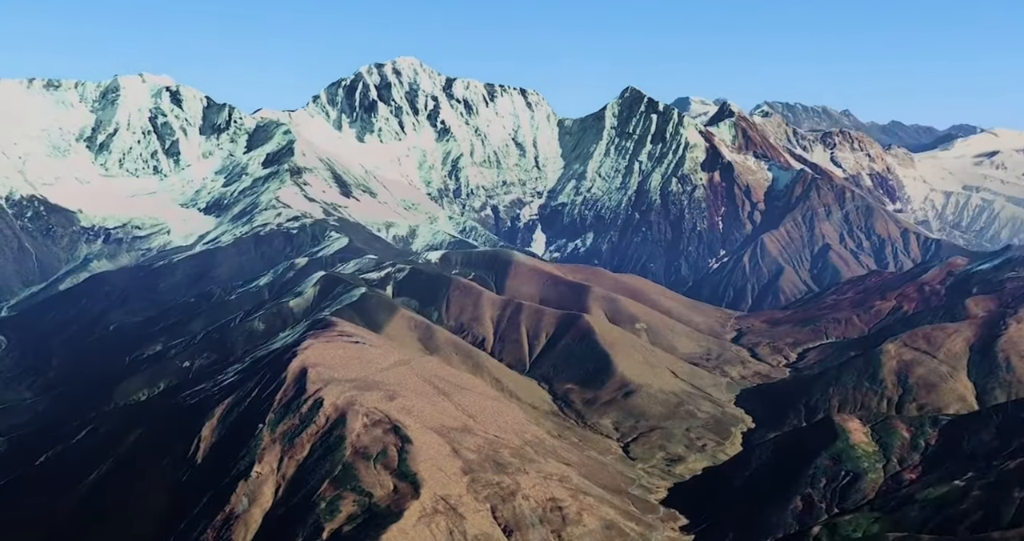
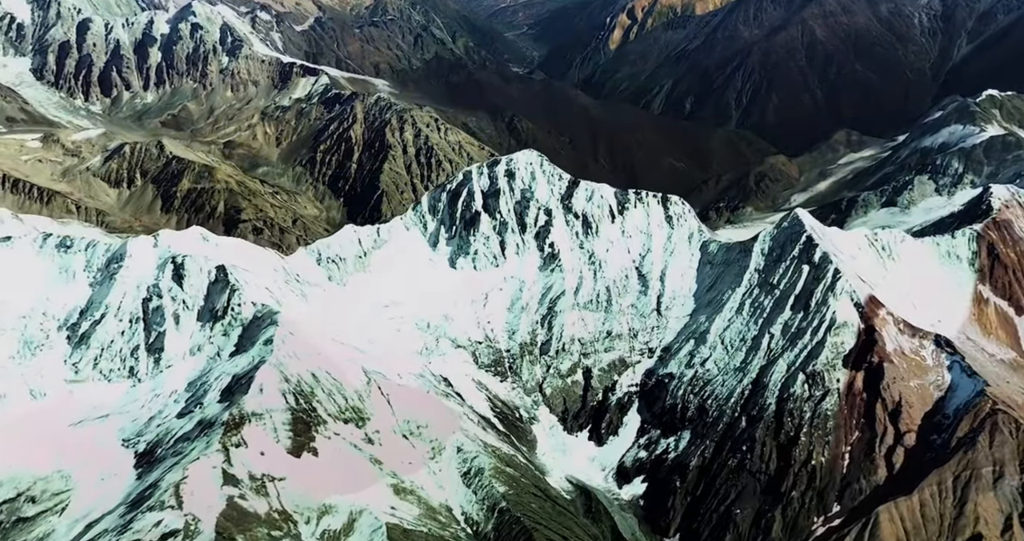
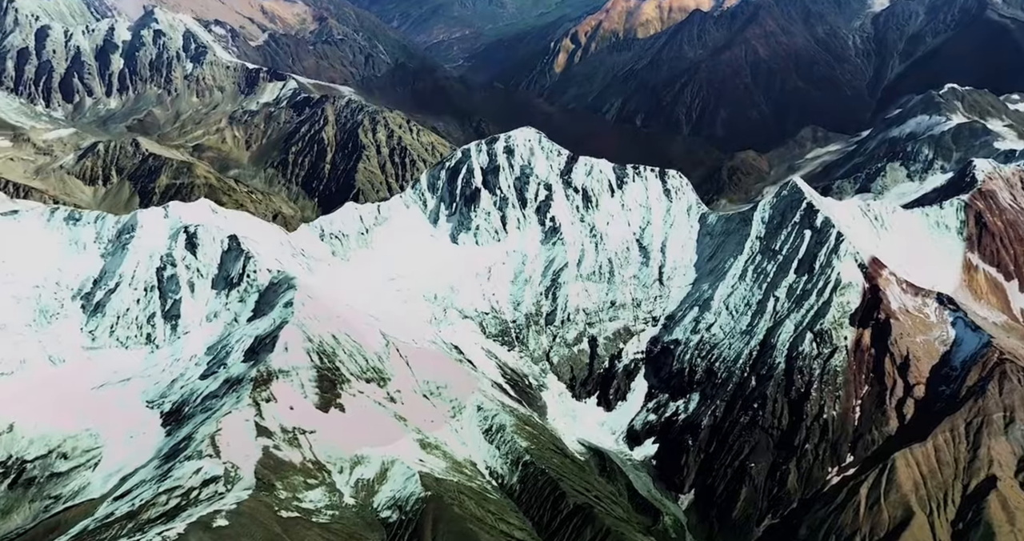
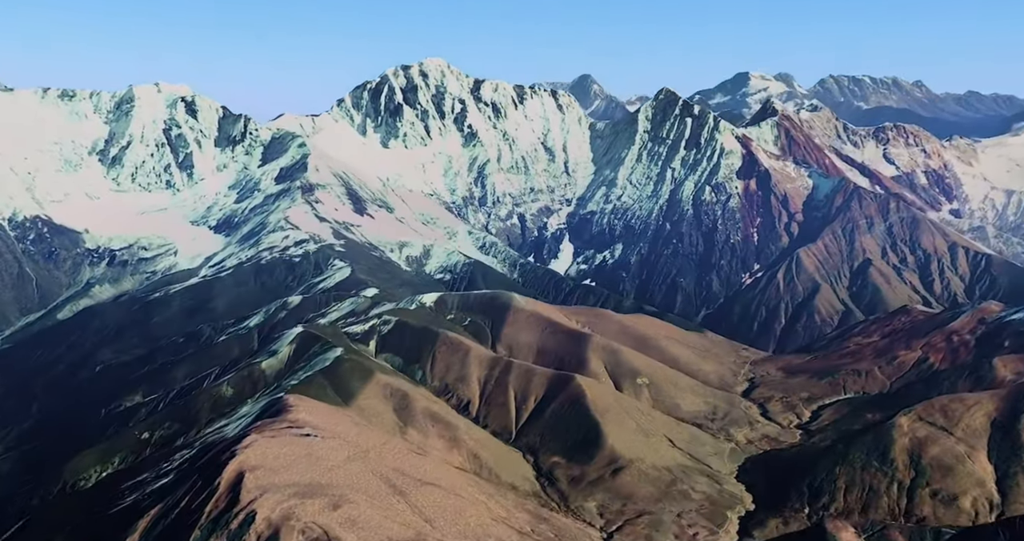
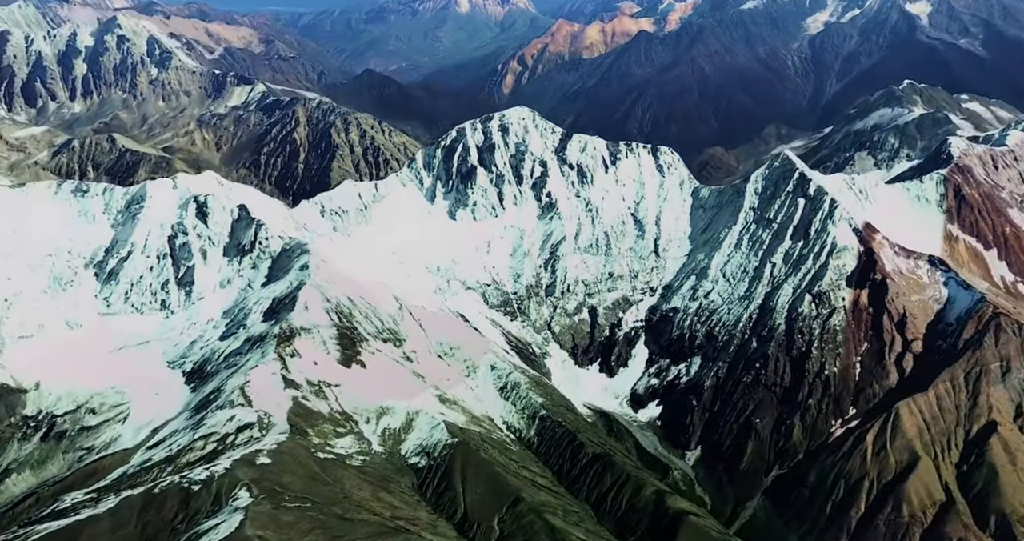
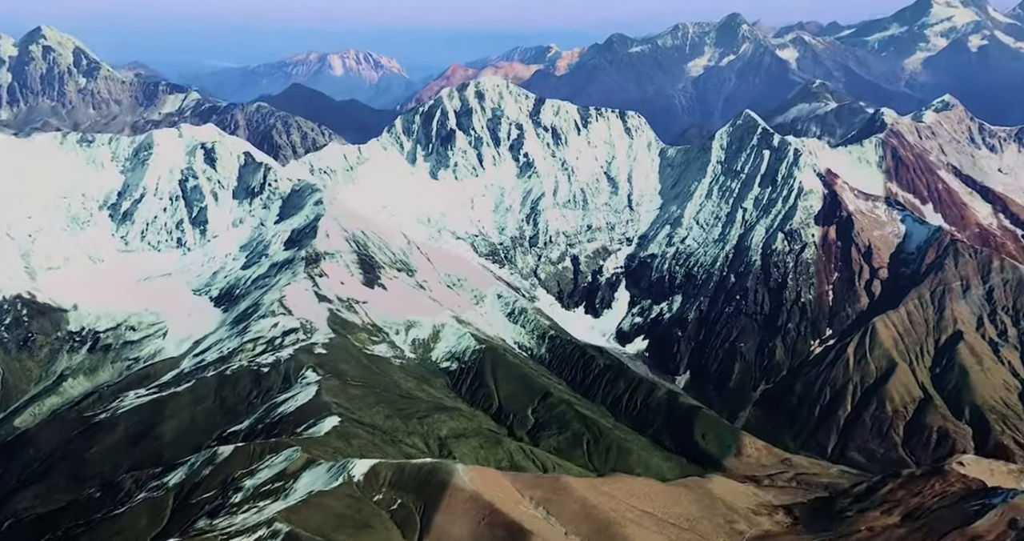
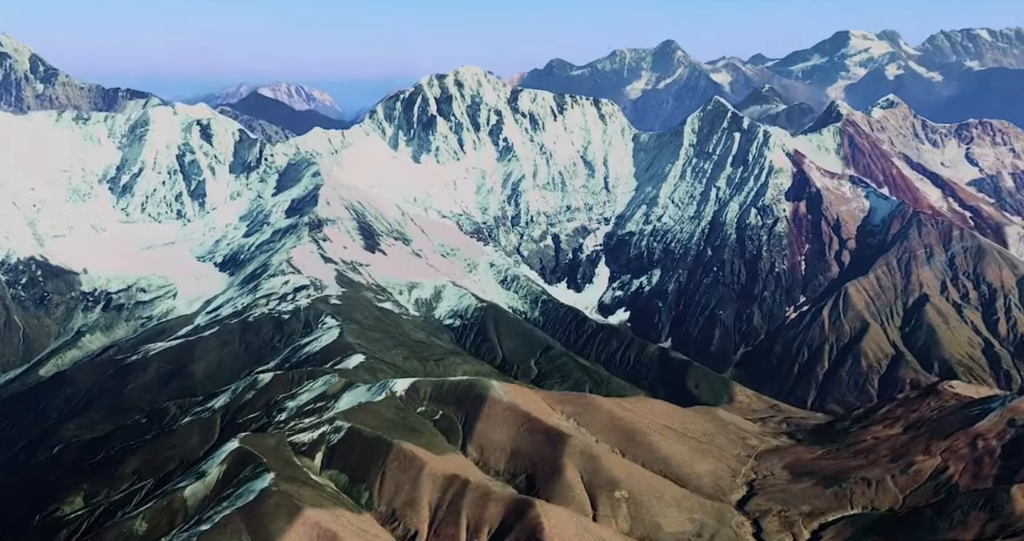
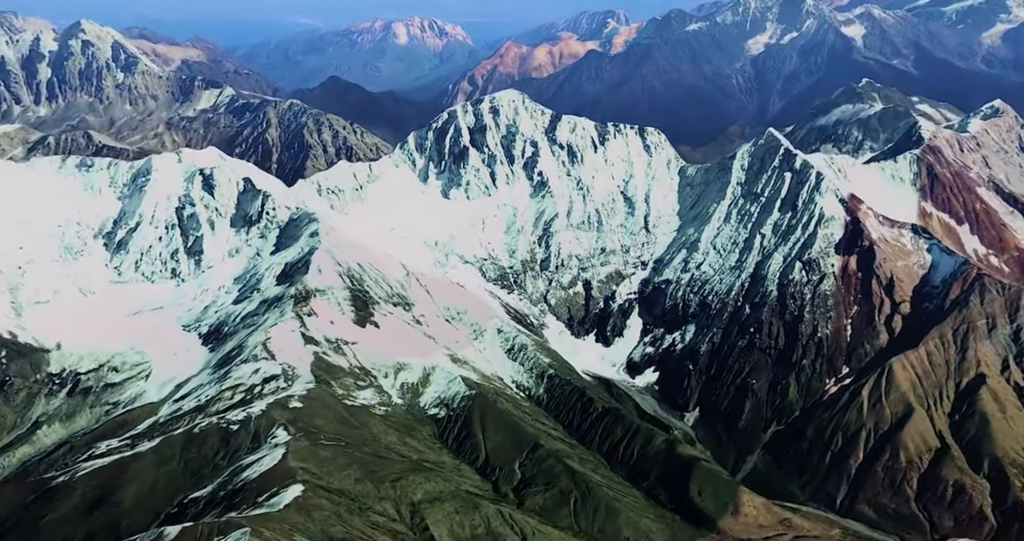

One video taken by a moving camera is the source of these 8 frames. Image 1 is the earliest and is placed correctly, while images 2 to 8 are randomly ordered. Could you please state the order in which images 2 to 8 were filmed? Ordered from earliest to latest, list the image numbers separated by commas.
4, 7, 6, 8, 5, 3, 2
